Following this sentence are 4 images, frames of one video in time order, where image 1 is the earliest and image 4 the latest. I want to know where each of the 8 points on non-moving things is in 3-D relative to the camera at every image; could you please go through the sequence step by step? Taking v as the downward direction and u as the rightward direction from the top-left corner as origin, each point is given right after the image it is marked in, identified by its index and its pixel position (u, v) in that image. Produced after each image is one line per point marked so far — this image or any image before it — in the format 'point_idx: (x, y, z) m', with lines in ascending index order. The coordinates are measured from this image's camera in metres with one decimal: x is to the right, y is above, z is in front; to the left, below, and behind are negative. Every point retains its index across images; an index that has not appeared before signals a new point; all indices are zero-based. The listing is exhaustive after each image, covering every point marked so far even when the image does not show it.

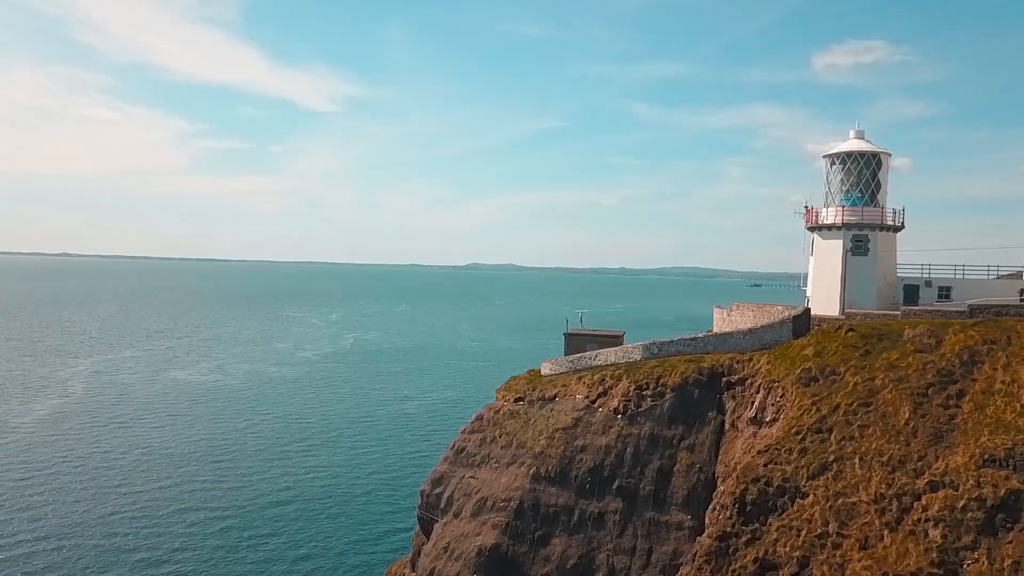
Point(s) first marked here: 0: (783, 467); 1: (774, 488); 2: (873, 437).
0: (+7.2, -4.8, +19.4) m
1: (+6.9, -5.3, +19.1) m
2: (+9.4, -3.9, +19.0) m
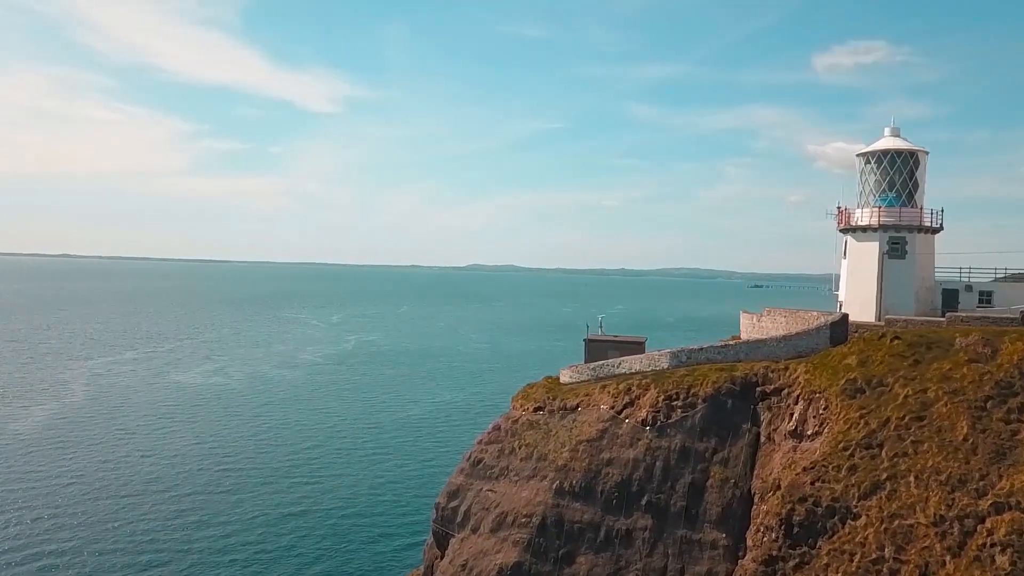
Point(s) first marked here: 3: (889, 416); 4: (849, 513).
0: (+8.0, -4.9, +18.1) m
1: (+7.6, -5.4, +17.9) m
2: (+10.2, -4.1, +17.7) m
3: (+9.9, -3.3, +19.0) m
4: (+8.2, -5.4, +17.6) m
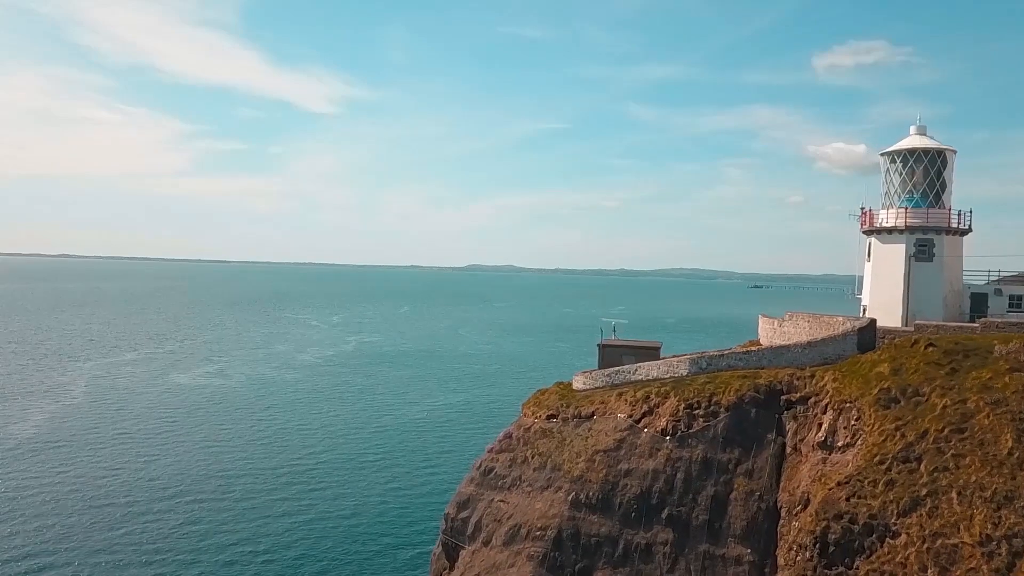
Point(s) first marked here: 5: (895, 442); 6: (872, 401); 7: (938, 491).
0: (+8.4, -5.1, +17.2) m
1: (+8.1, -5.5, +17.0) m
2: (+10.6, -4.2, +16.8) m
3: (+10.3, -3.5, +18.1) m
4: (+8.6, -5.6, +16.7) m
5: (+9.5, -3.8, +18.1) m
6: (+9.6, -3.0, +19.5) m
7: (+9.8, -4.7, +16.7) m
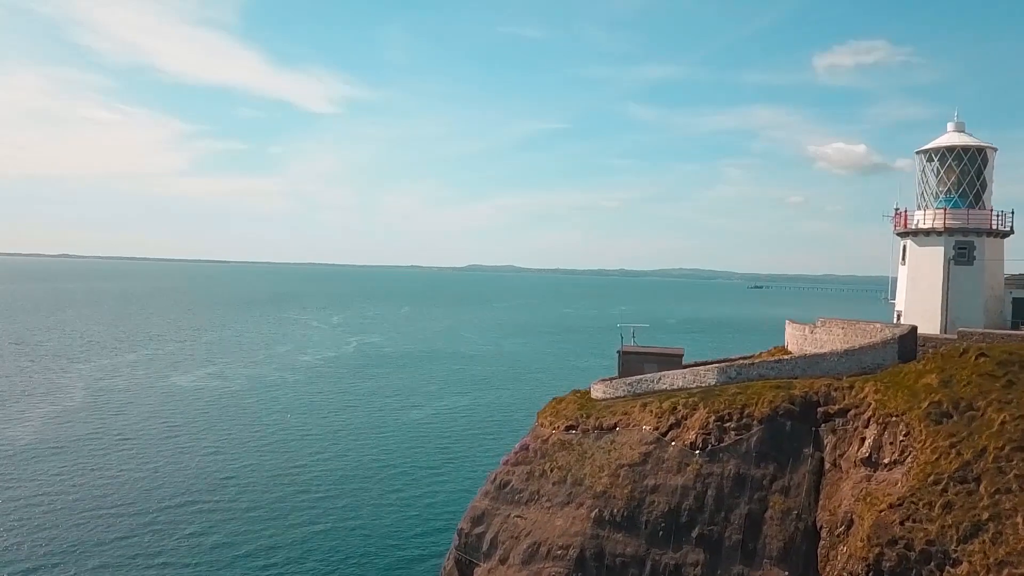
0: (+9.0, -5.2, +16.0) m
1: (+8.7, -5.7, +15.7) m
2: (+11.2, -4.3, +15.6) m
3: (+10.9, -3.6, +16.9) m
4: (+9.2, -5.7, +15.5) m
5: (+10.1, -4.0, +16.9) m
6: (+10.2, -3.2, +18.2) m
7: (+10.4, -4.8, +15.5) m
